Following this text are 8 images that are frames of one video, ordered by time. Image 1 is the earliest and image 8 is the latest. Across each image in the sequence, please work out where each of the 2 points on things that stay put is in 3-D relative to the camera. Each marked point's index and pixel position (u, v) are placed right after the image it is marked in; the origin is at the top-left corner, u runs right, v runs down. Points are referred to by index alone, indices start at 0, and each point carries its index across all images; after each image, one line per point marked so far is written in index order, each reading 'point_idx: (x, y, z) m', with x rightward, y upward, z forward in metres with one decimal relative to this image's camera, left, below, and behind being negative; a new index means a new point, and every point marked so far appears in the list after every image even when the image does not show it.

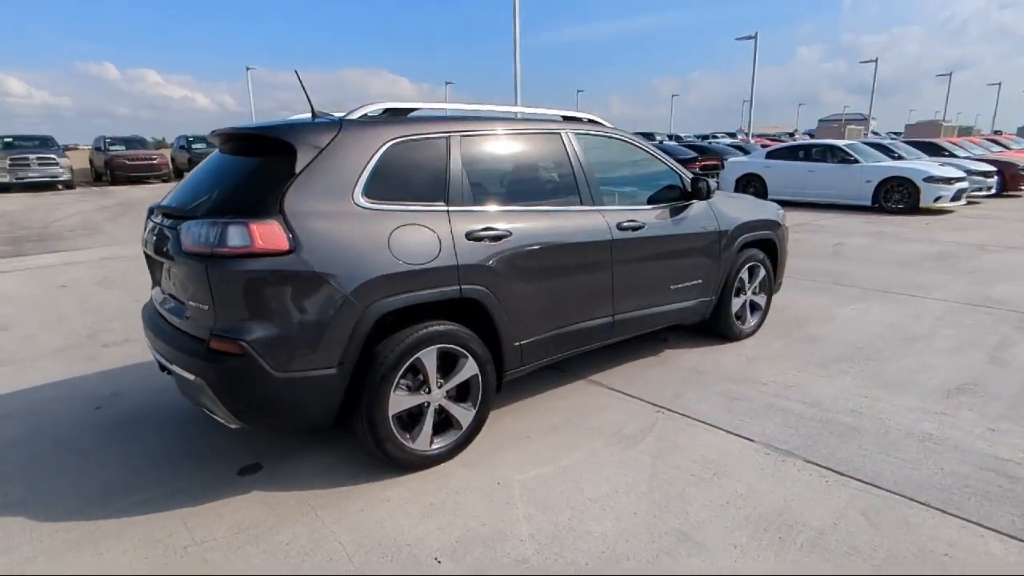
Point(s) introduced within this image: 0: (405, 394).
0: (-0.6, -0.6, +3.2) m
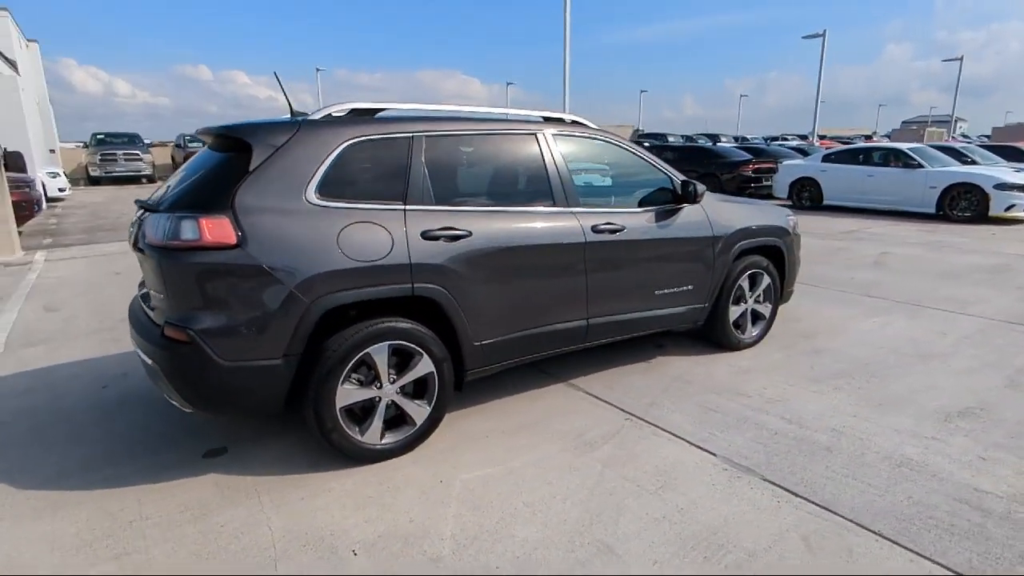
0: (-0.8, -0.5, +3.2) m
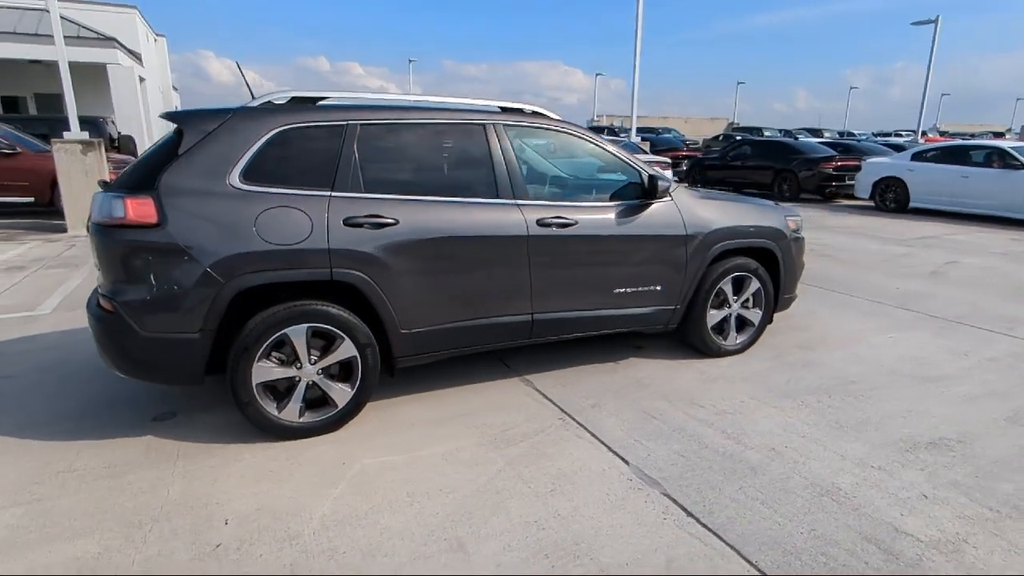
0: (-1.3, -0.4, +3.4) m
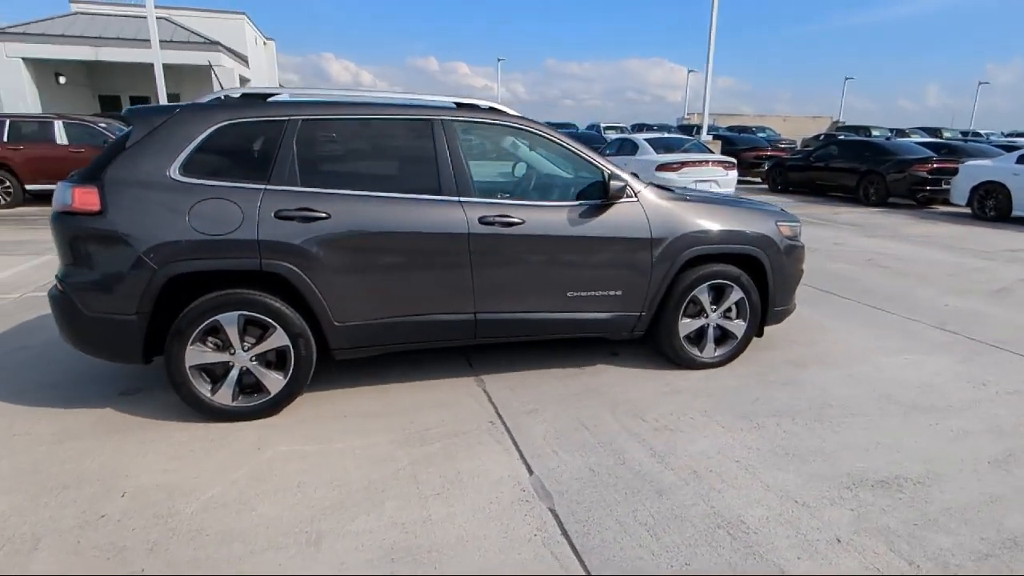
0: (-1.8, -0.4, +3.5) m
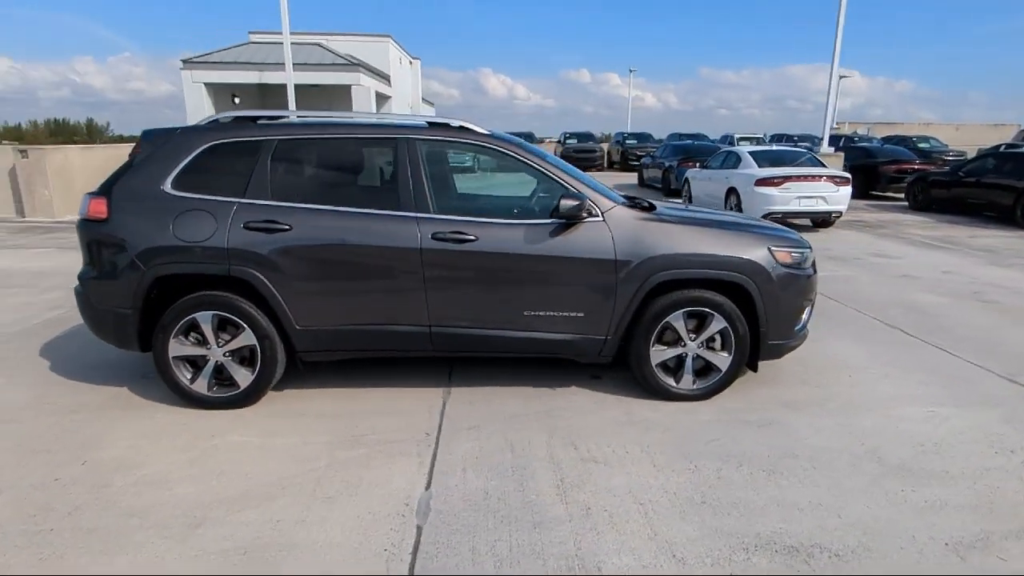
0: (-2.1, -0.4, +4.0) m
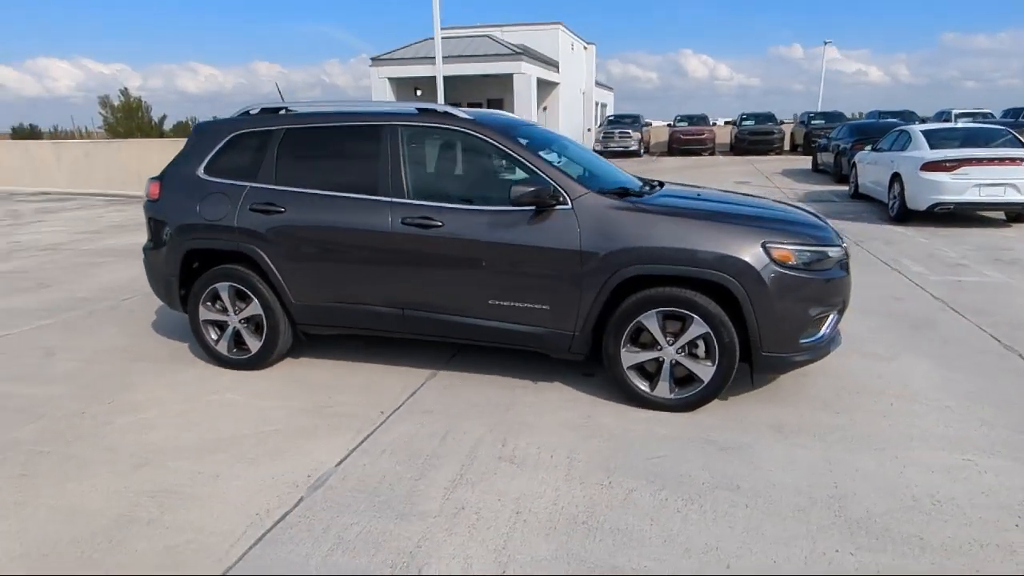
0: (-2.2, -0.2, +4.5) m
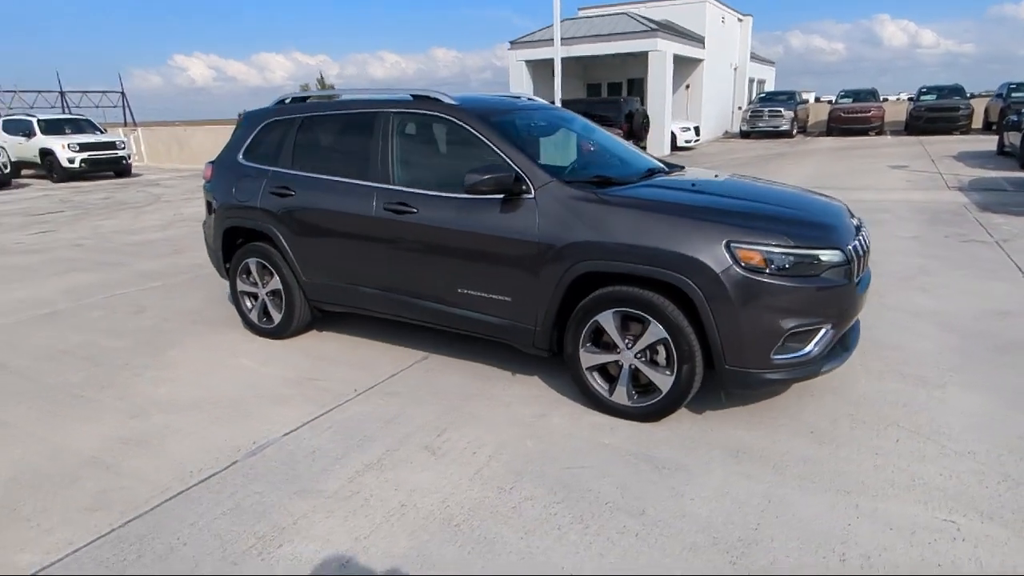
0: (-2.2, 0.0, +5.0) m
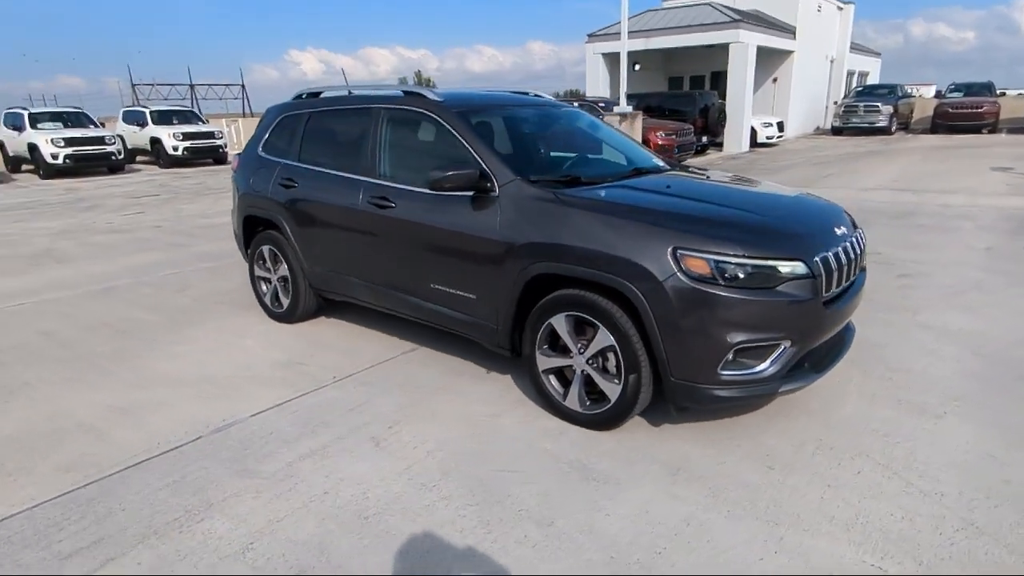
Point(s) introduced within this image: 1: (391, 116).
0: (-2.2, +0.2, +5.2) m
1: (-0.8, +1.2, +4.1) m
